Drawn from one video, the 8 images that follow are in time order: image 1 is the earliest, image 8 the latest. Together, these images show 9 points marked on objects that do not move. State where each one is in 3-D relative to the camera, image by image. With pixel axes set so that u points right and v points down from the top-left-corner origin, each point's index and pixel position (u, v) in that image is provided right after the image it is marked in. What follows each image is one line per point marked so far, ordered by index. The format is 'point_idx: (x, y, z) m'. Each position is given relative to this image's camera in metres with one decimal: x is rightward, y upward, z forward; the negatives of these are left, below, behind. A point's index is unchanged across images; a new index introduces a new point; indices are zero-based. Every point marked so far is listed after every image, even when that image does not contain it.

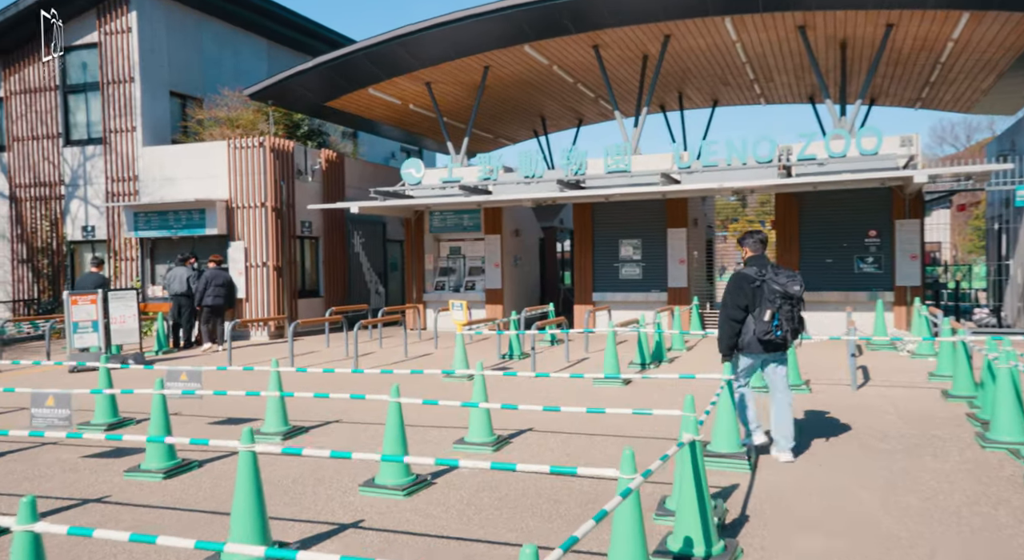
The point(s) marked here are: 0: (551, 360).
0: (+0.6, -1.2, +12.7) m
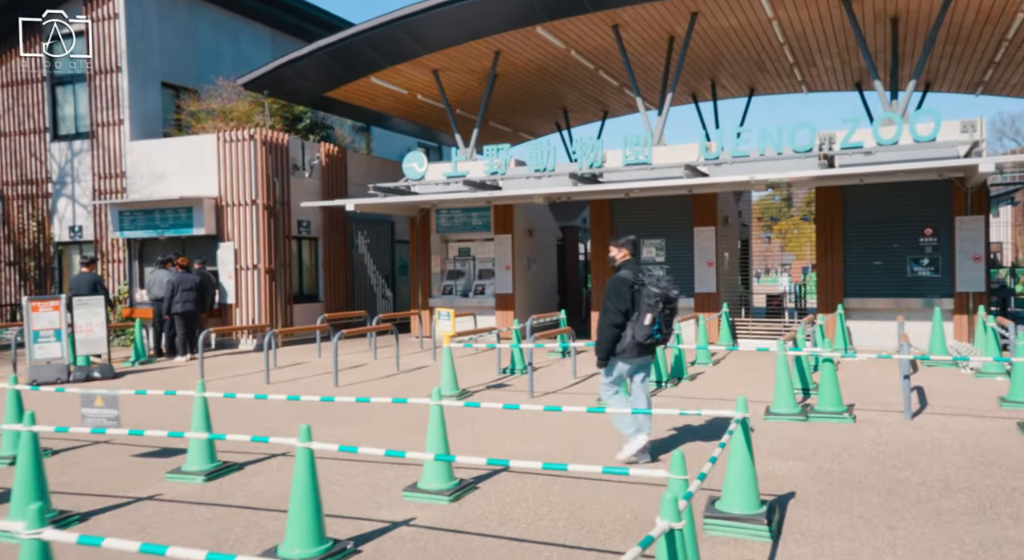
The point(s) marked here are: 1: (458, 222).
0: (+0.6, -1.2, +11.2) m
1: (-1.1, +1.1, +16.8) m
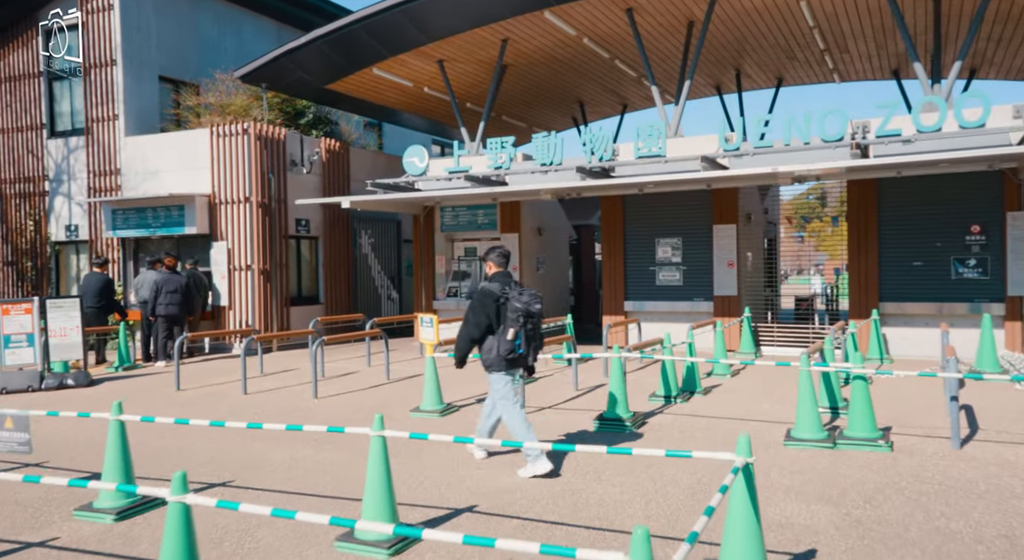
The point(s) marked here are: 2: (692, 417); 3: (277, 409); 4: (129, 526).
0: (+0.5, -1.3, +10.1) m
1: (-0.9, +1.1, +15.8) m
2: (+1.8, -1.3, +8.3) m
3: (-2.9, -1.5, +10.1) m
4: (-2.5, -1.6, +5.5) m
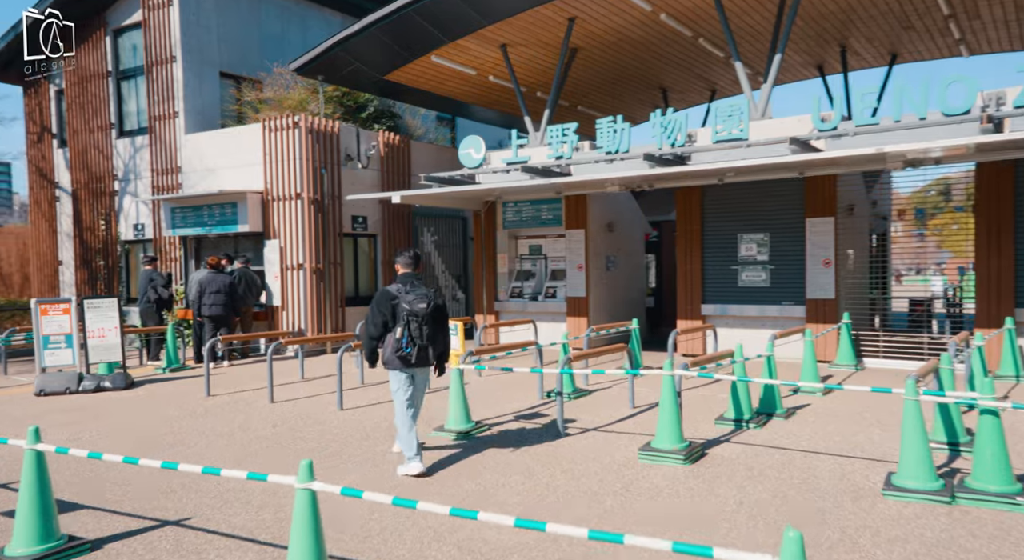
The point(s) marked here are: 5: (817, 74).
0: (+1.0, -1.3, +8.6) m
1: (+0.2, +1.1, +14.5) m
2: (+2.0, -1.3, +6.7) m
3: (-2.4, -1.5, +9.0) m
4: (-2.5, -1.6, +4.5) m
5: (+6.6, +4.5, +18.4) m
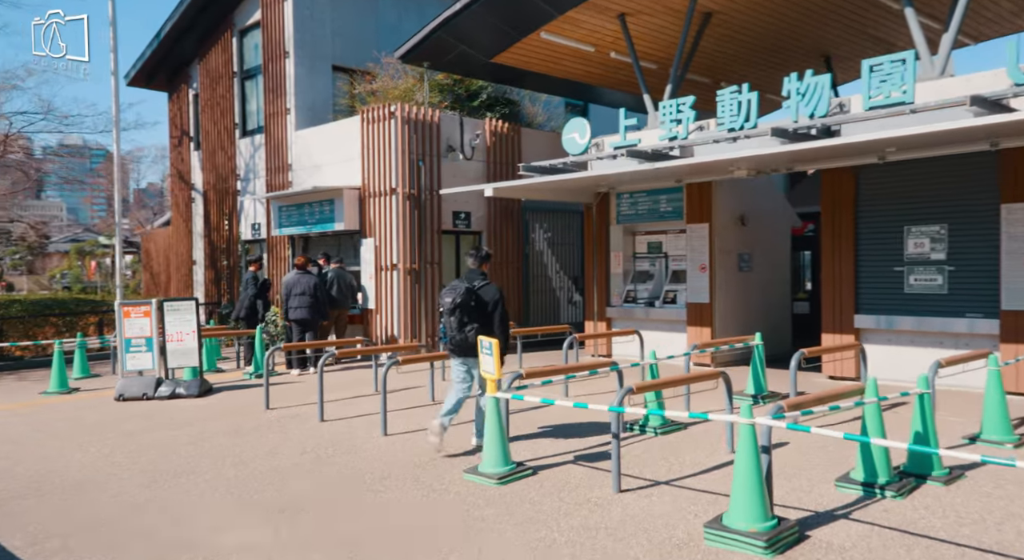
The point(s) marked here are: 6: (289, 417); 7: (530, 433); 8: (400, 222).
0: (+1.5, -1.3, +6.7) m
1: (+1.9, +1.1, +12.6) m
2: (+2.2, -1.4, +4.6) m
3: (-1.7, -1.5, +7.8) m
4: (-2.8, -1.6, +3.3) m
5: (+8.9, +4.4, +15.2) m
6: (-2.4, -1.5, +9.2) m
7: (+0.1, -1.3, +7.4) m
8: (-1.8, +0.9, +13.3) m
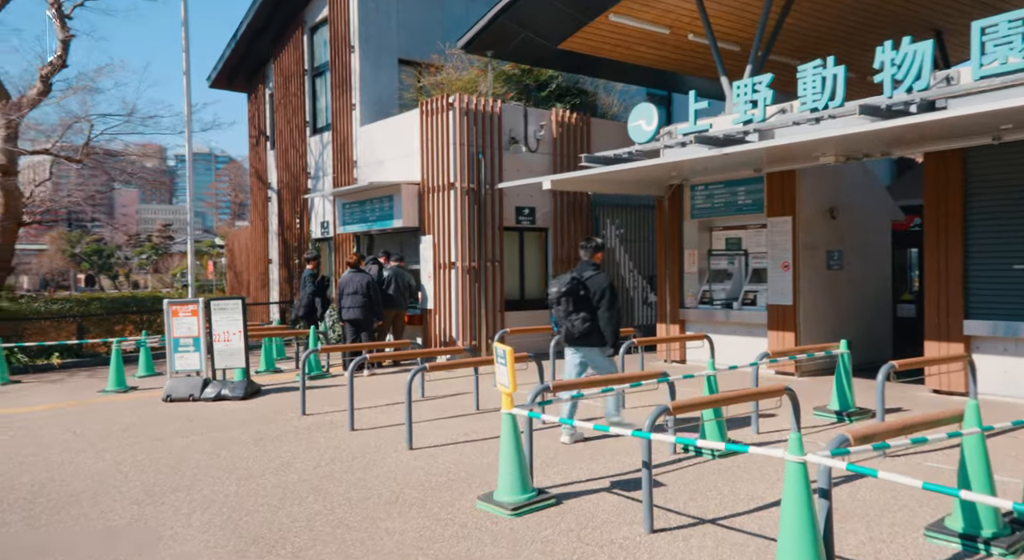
0: (+1.7, -1.3, +5.7) m
1: (+2.8, +1.1, +11.5) m
2: (+2.1, -1.4, +3.5) m
3: (-1.4, -1.5, +7.1) m
4: (-2.9, -1.6, +2.8) m
5: (+10.1, +4.4, +13.3) m
6: (-1.9, -1.5, +8.5) m
7: (+0.4, -1.3, +6.5) m
8: (-0.8, +0.9, +12.6) m
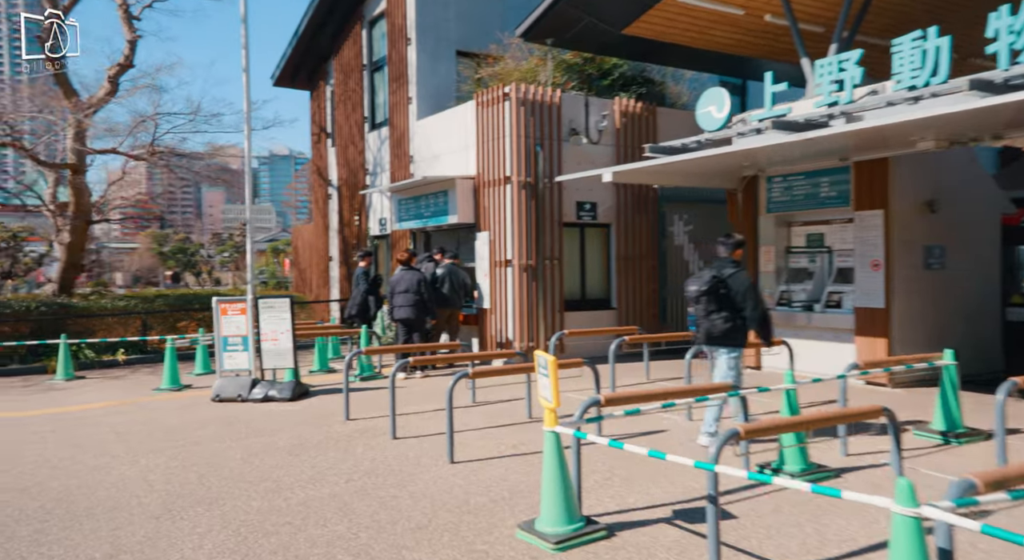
0: (+2.0, -1.3, +4.9) m
1: (+3.6, +1.1, +10.6) m
2: (+2.2, -1.4, +2.7) m
3: (-1.0, -1.4, +6.5) m
4: (-2.9, -1.6, +2.4) m
5: (+10.9, +4.4, +11.8) m
6: (-1.4, -1.4, +8.0) m
7: (+0.8, -1.3, +5.8) m
8: (+0.1, +1.0, +11.9) m
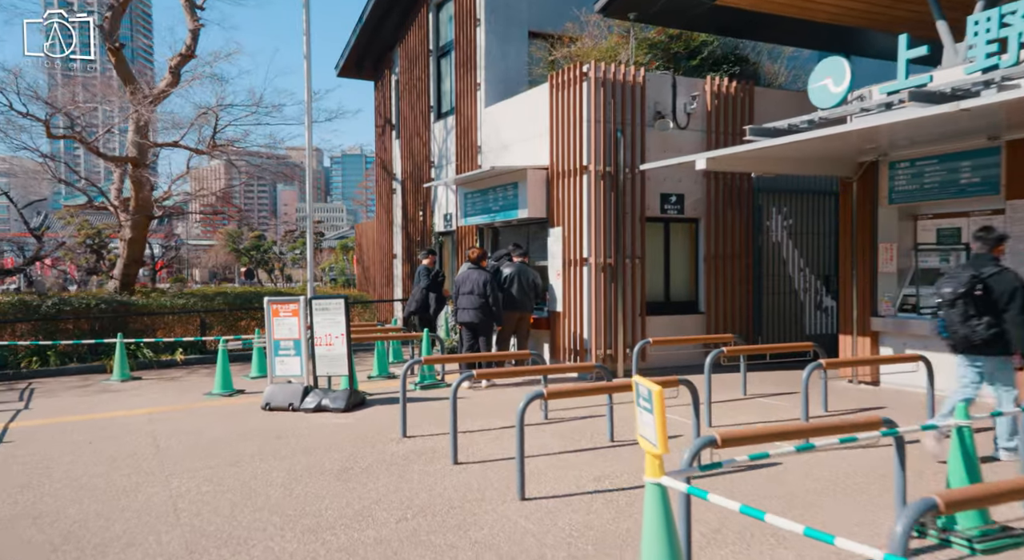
0: (+2.4, -1.3, +3.6) m
1: (+4.4, +1.0, +9.2) m
2: (+2.4, -1.4, +1.4) m
3: (-0.4, -1.5, +5.5) m
4: (-2.7, -1.6, +1.5) m
5: (+11.9, +4.3, +9.8) m
6: (-0.7, -1.4, +7.0) m
7: (+1.2, -1.3, +4.7) m
8: (+1.0, +0.9, +10.8) m
